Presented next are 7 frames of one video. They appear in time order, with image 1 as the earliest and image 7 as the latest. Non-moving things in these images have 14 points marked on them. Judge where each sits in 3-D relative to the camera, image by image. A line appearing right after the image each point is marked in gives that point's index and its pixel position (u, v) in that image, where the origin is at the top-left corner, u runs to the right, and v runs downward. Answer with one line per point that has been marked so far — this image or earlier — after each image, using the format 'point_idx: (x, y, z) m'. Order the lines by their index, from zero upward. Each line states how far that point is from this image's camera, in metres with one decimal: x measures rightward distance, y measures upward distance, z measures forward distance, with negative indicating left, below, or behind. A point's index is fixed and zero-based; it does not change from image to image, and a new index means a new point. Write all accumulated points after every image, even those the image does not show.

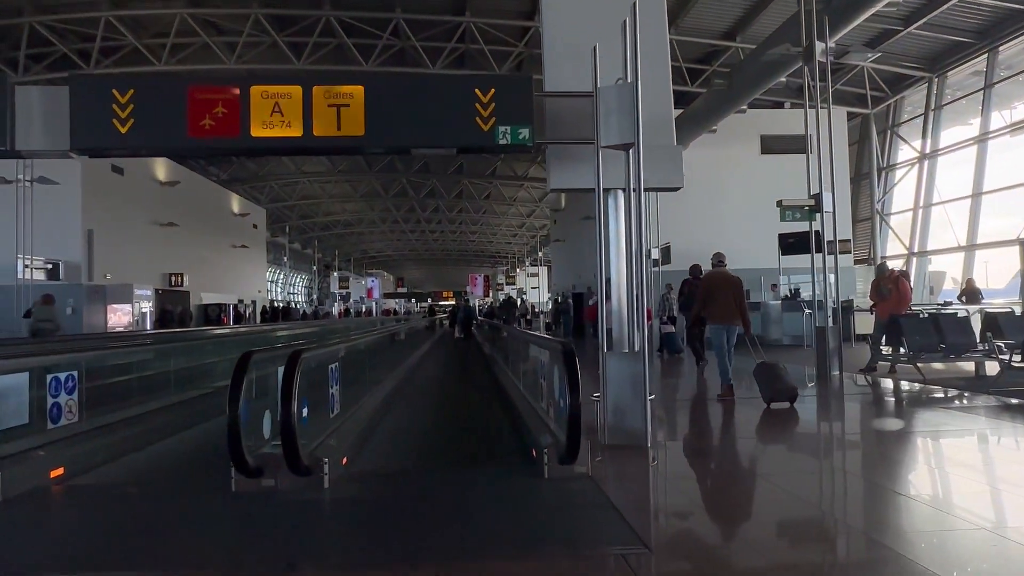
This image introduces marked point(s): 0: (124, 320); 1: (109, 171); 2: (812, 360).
0: (-10.7, -0.9, +18.9) m
1: (-11.3, +3.3, +19.2) m
2: (+6.1, -1.5, +13.8) m
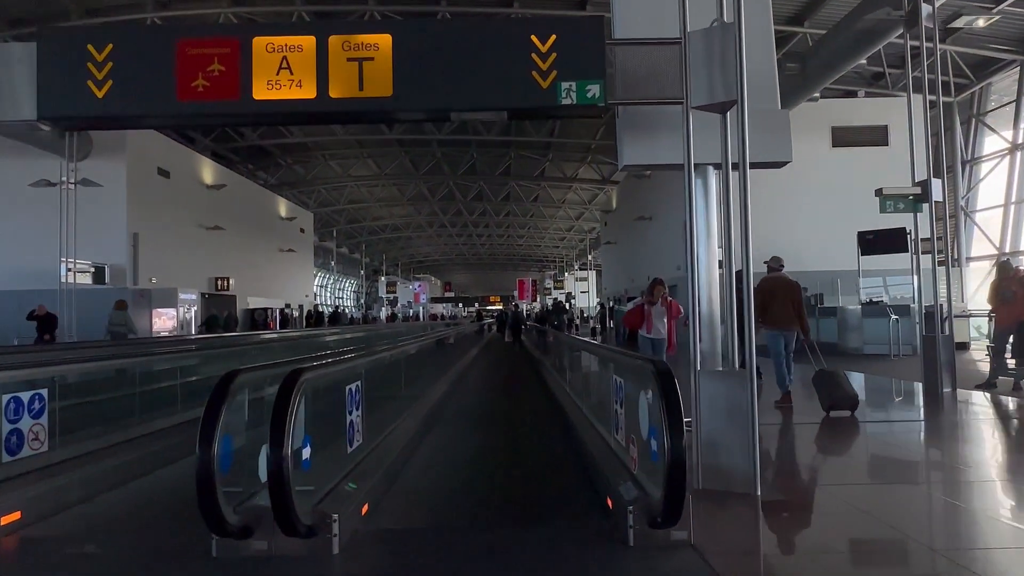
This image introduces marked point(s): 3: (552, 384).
0: (-9.4, -1.0, +18.6) m
1: (-10.0, +3.1, +19.0) m
2: (+7.0, -1.5, +12.4) m
3: (+0.9, -2.1, +15.3) m
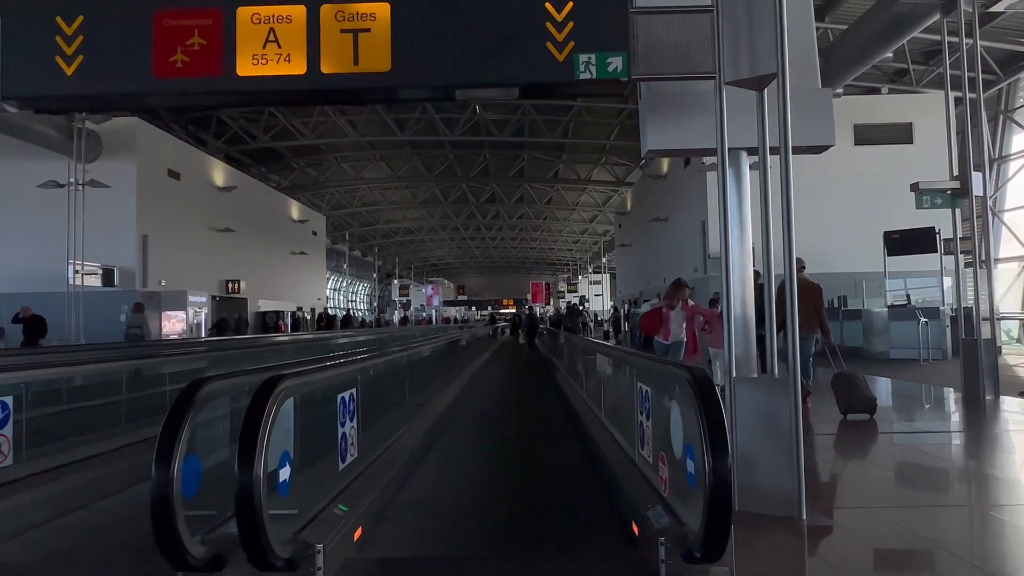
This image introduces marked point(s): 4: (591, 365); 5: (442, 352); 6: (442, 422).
0: (-9.0, -1.1, +18.4) m
1: (-9.6, +3.1, +18.9) m
2: (+7.3, -1.6, +11.9) m
3: (+1.2, -2.2, +15.0) m
4: (+1.5, -1.4, +12.5) m
5: (-1.6, -1.5, +15.9) m
6: (-1.1, -2.1, +11.0) m
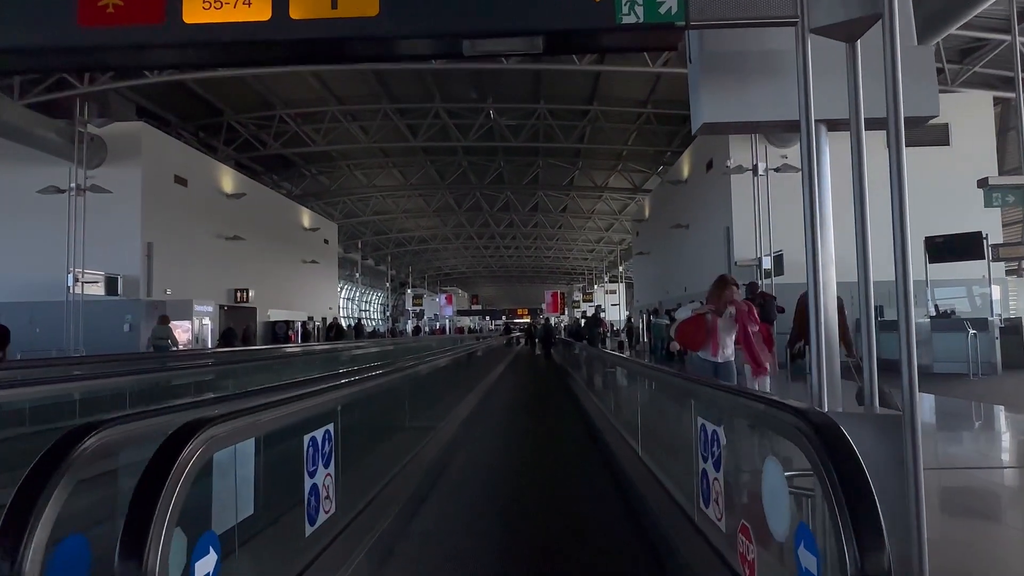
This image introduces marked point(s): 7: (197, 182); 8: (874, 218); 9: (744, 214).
0: (-8.6, -1.3, +17.9) m
1: (-9.2, +2.8, +18.4) m
2: (+7.5, -1.7, +11.0) m
3: (+1.5, -2.4, +14.2) m
4: (+1.7, -1.6, +11.8) m
5: (-1.3, -1.7, +15.2) m
6: (-0.8, -2.2, +10.3) m
7: (-9.1, +3.1, +19.8) m
8: (+8.7, +1.7, +16.3) m
9: (+5.7, +1.8, +16.5) m
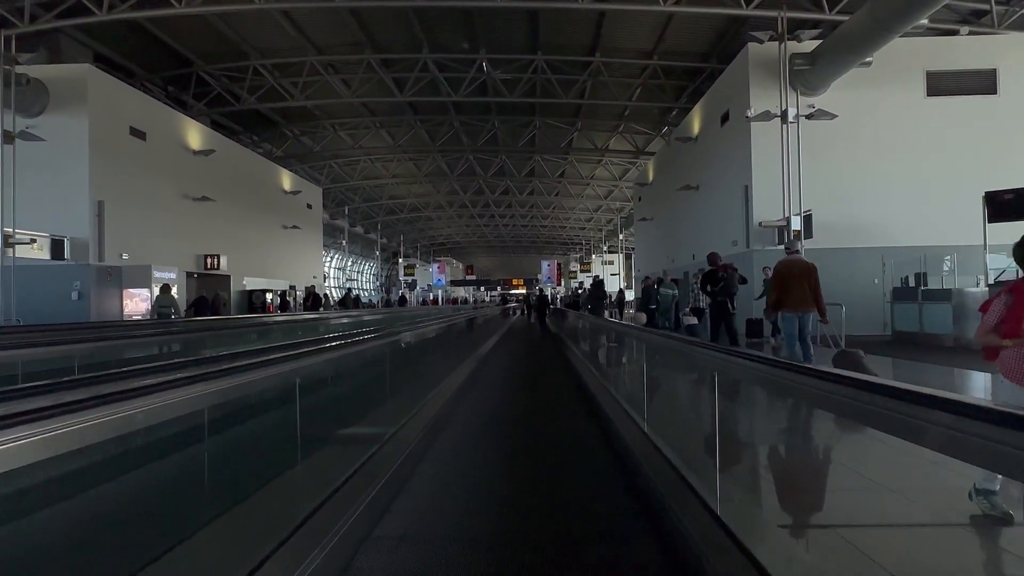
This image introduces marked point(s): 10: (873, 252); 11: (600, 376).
0: (-8.8, -0.5, +16.2) m
1: (-9.3, +3.7, +16.5) m
2: (+7.4, -1.2, +9.4) m
3: (+1.4, -1.7, +12.6) m
4: (+1.6, -1.0, +10.1) m
5: (-1.4, -1.0, +13.6) m
6: (-1.0, -1.7, +8.7) m
7: (-9.3, +4.0, +17.9) m
8: (+8.5, +2.4, +14.6) m
9: (+5.5, +2.6, +14.7) m
10: (+7.6, +0.8, +14.5) m
11: (+1.5, -1.6, +12.1) m
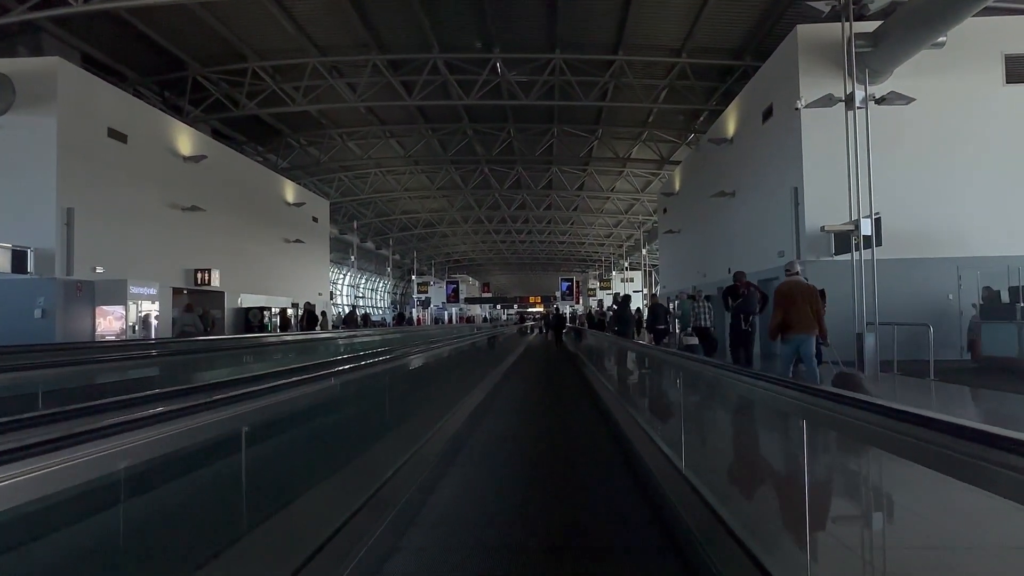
0: (-8.4, -0.8, +14.5) m
1: (-9.0, +3.3, +15.0) m
2: (+7.5, -1.4, +7.3) m
3: (+1.6, -2.0, +10.7) m
4: (+1.8, -1.2, +8.2) m
5: (-1.2, -1.3, +11.7) m
6: (-0.8, -1.9, +6.8) m
7: (-8.9, +3.6, +16.4) m
8: (+8.8, +2.1, +12.6) m
9: (+5.8, +2.2, +12.8) m
10: (+7.9, +0.5, +12.5) m
11: (+1.7, -1.8, +10.1) m
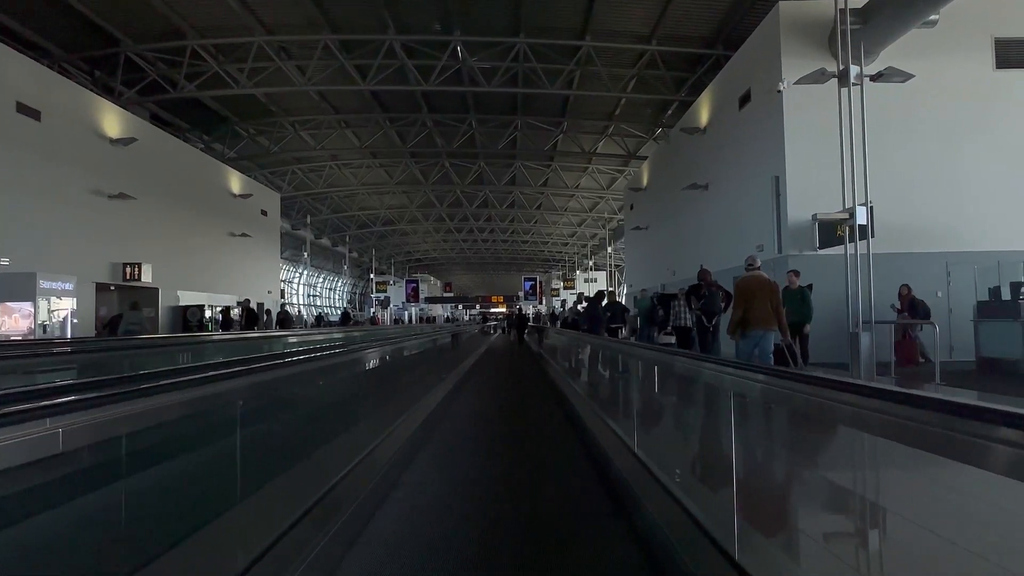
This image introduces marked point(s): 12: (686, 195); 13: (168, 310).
0: (-9.2, -0.7, +12.8) m
1: (-9.8, +3.4, +13.3) m
2: (+7.1, -1.3, +6.5) m
3: (+1.0, -1.9, +9.5) m
4: (+1.3, -1.1, +7.1) m
5: (-1.8, -1.2, +10.4) m
6: (-1.2, -1.8, +5.6) m
7: (-9.8, +3.7, +14.7) m
8: (+8.1, +2.2, +11.9) m
9: (+5.1, +2.3, +11.9) m
10: (+7.2, +0.5, +11.7) m
11: (+1.2, -1.7, +9.0) m
12: (+4.6, +2.4, +18.1) m
13: (-9.6, -0.6, +18.9) m
